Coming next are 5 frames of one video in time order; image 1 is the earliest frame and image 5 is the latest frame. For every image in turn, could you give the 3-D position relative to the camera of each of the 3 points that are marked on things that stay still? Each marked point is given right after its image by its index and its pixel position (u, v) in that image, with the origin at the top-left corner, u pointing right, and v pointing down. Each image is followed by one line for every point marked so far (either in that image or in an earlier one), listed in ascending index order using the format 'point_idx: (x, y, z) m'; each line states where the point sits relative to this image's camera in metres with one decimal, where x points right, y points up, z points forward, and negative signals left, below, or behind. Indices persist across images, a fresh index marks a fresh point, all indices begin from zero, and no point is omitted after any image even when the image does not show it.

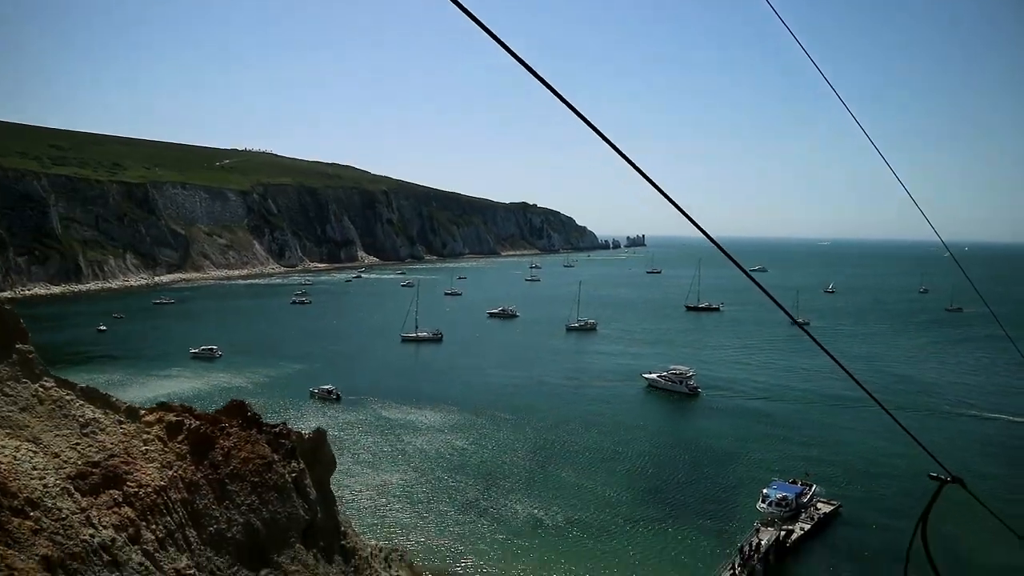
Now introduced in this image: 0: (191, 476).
0: (-5.0, -2.9, +11.0) m
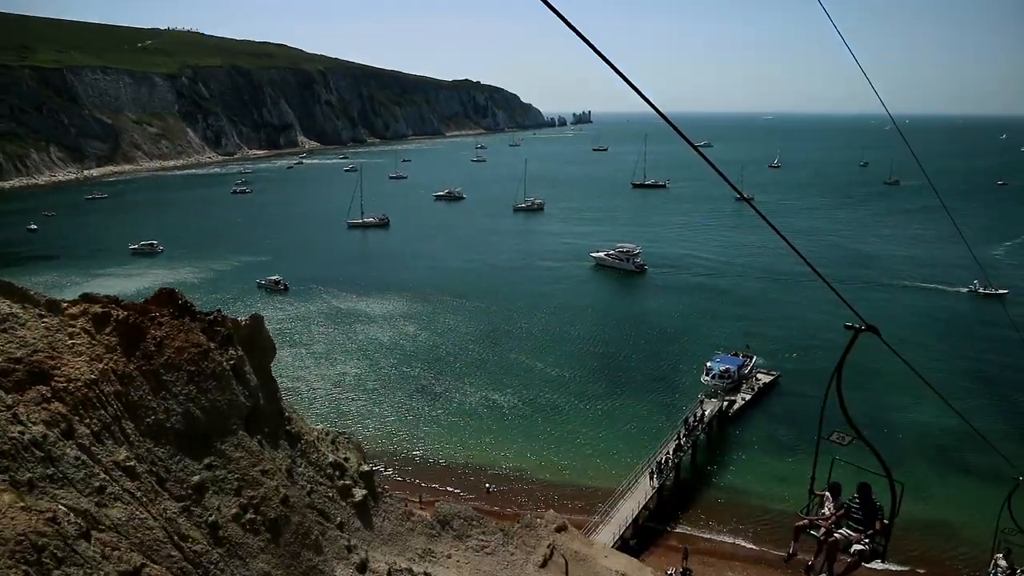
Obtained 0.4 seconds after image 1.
0: (-6.0, -1.3, +10.8) m
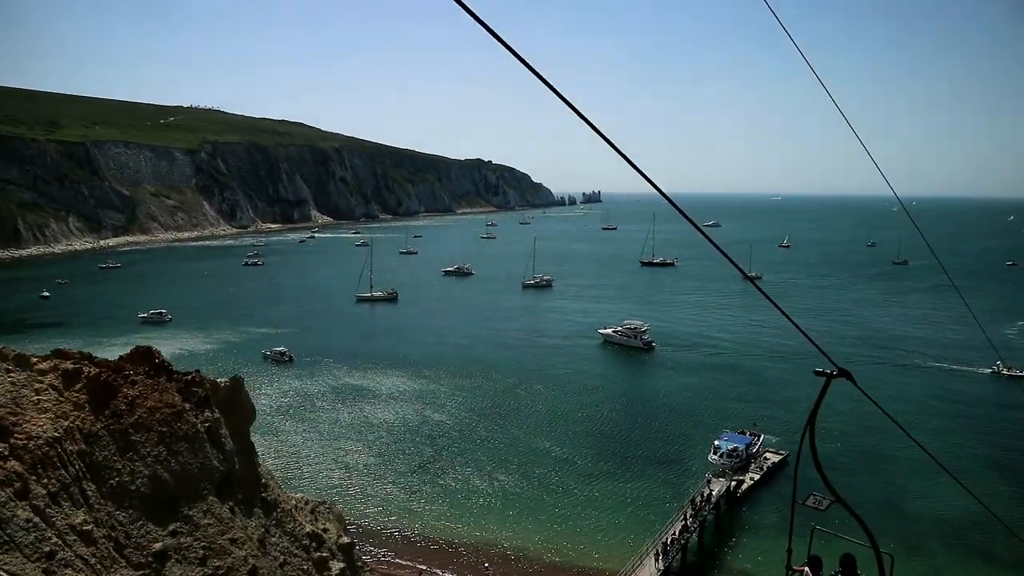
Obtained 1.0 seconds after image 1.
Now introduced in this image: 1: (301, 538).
0: (-6.2, -2.0, +10.3) m
1: (-3.7, -4.4, +12.3) m
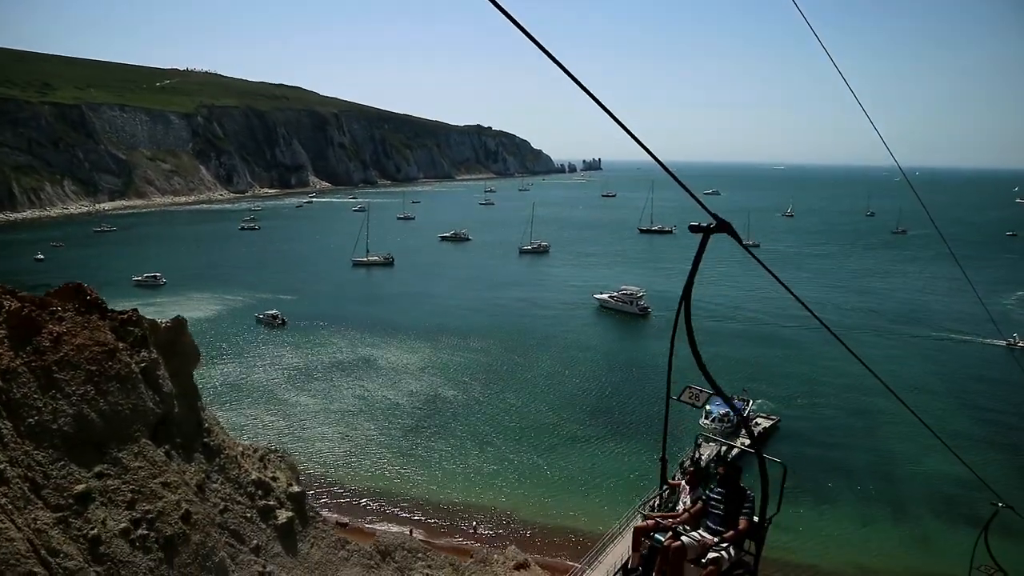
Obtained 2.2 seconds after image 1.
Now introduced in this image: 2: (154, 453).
0: (-6.9, -1.0, +9.6) m
1: (-4.4, -3.3, +11.8) m
2: (-5.3, -2.5, +10.6) m
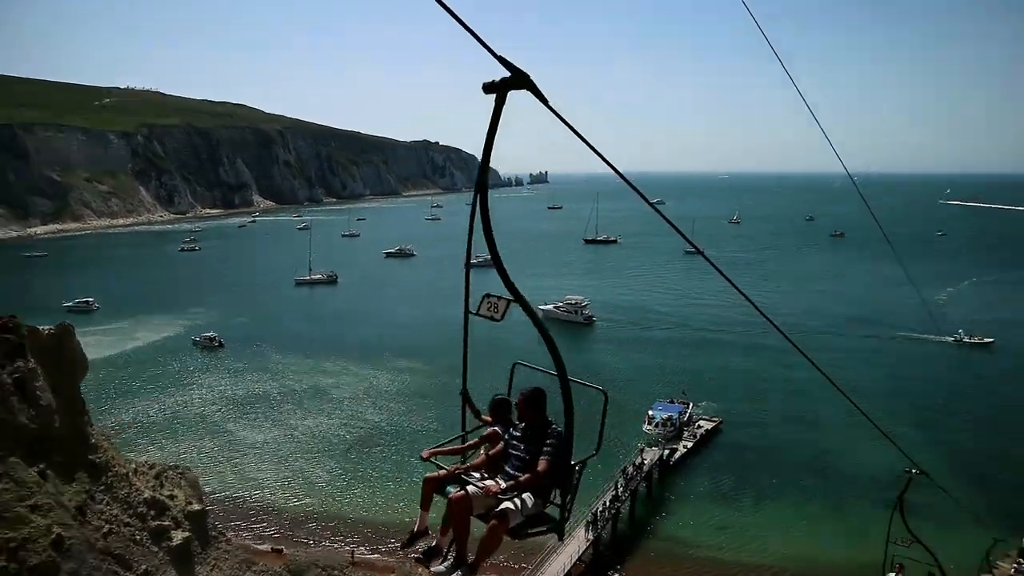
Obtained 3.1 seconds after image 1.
0: (-8.4, -1.3, +9.2) m
1: (-6.1, -3.6, +11.5) m
2: (-6.9, -2.8, +10.2) m
